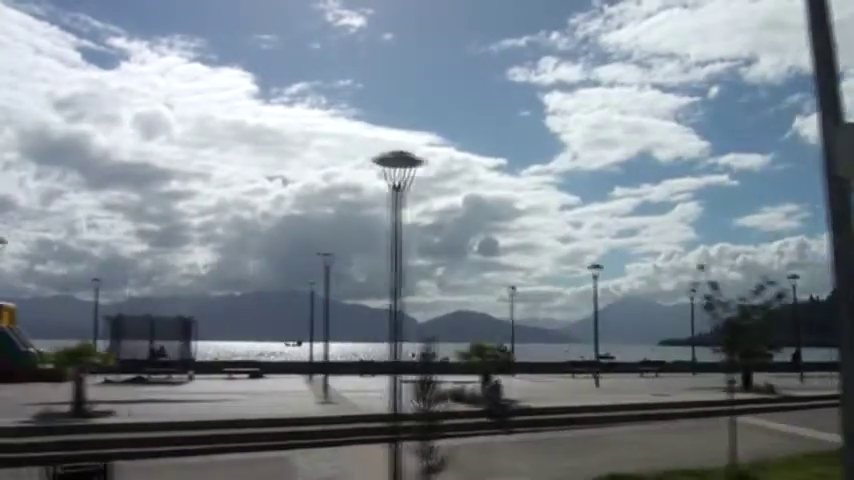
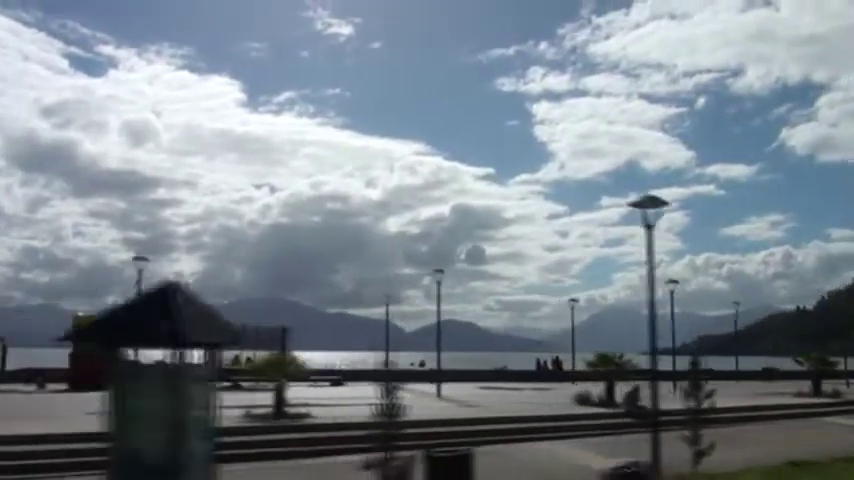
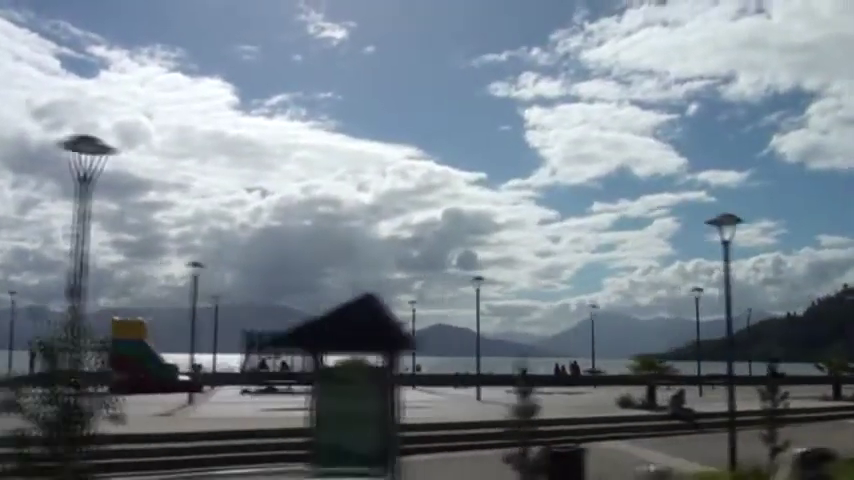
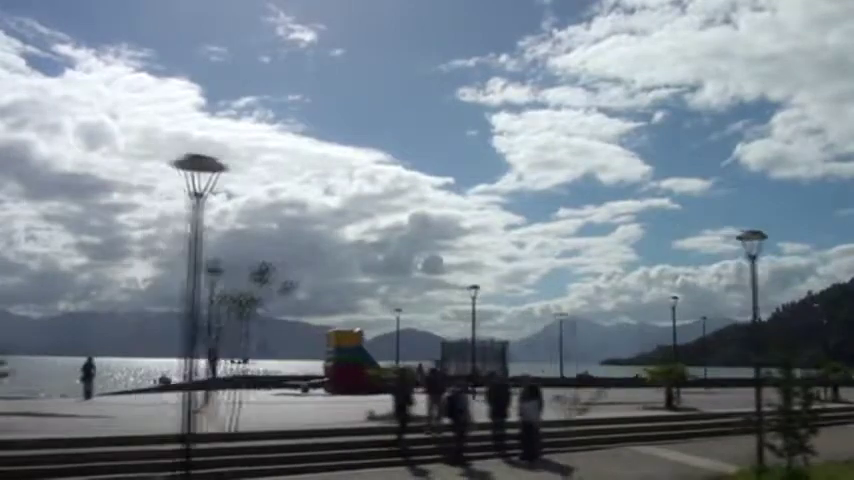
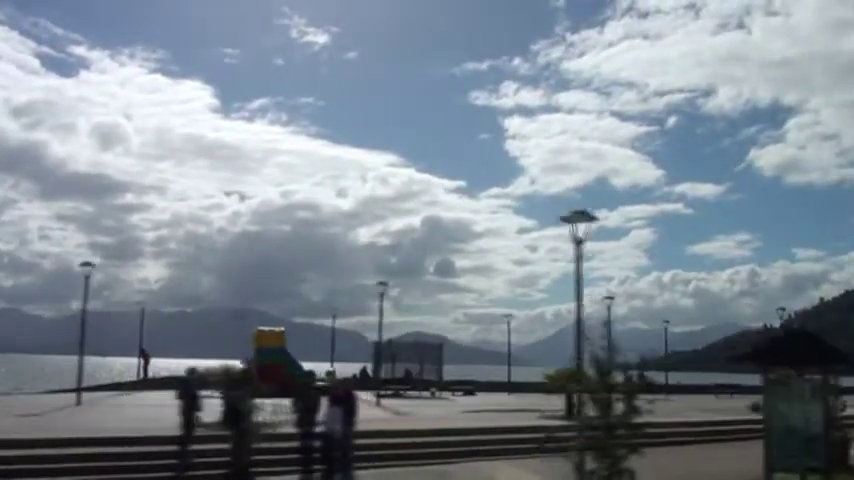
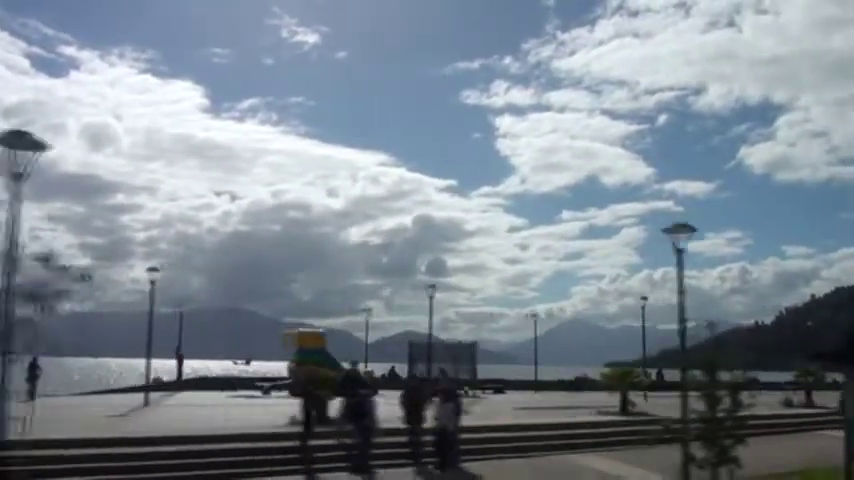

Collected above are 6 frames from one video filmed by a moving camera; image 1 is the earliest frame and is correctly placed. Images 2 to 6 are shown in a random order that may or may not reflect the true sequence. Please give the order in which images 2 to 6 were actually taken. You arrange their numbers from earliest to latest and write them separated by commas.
2, 3, 5, 6, 4
